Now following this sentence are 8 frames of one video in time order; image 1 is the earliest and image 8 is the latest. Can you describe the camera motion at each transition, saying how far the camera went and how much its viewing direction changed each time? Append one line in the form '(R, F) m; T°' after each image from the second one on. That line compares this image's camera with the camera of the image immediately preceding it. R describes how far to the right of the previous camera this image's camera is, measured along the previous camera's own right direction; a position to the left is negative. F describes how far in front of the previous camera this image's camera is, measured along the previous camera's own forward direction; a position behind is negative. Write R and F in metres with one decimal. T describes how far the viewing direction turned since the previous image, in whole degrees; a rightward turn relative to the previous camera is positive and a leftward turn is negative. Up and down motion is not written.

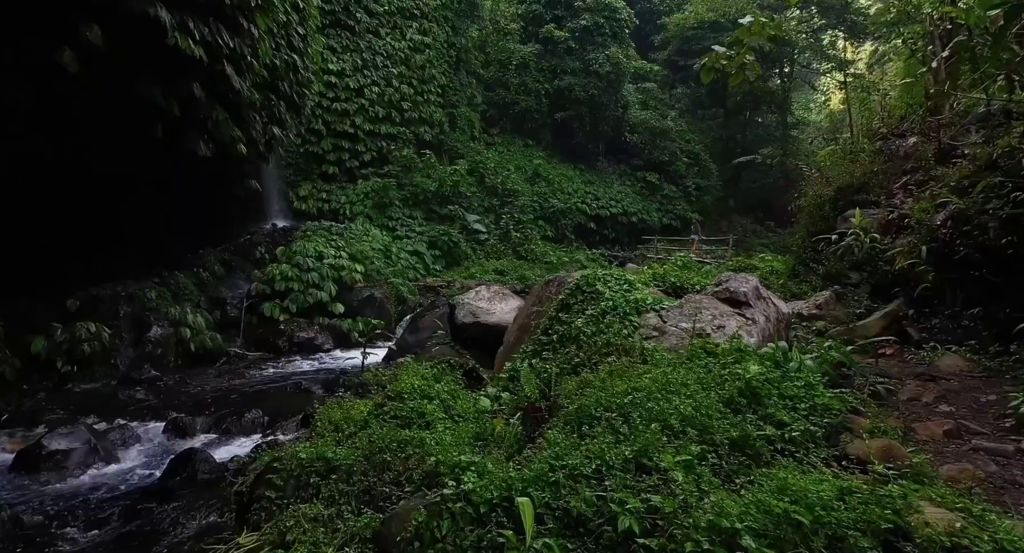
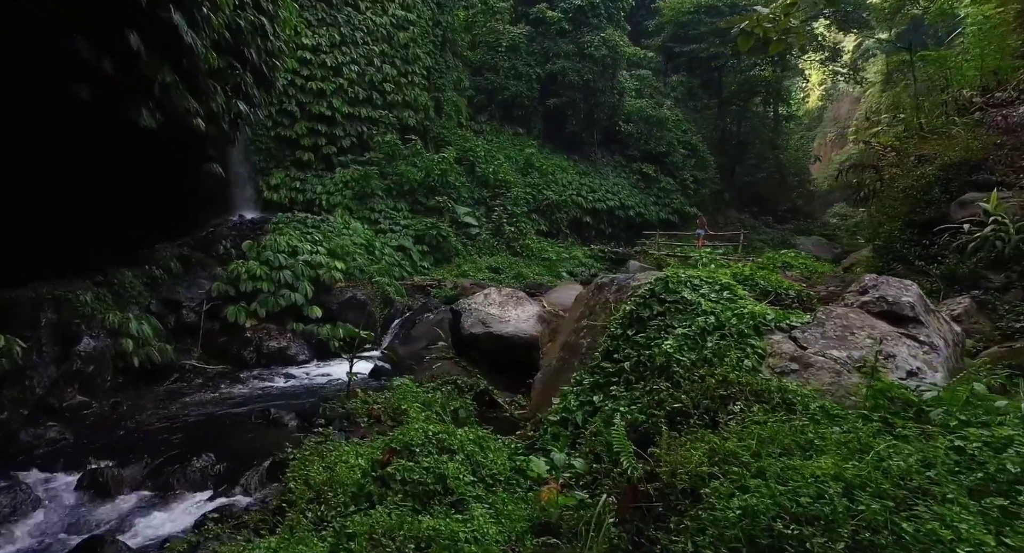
(-0.4, +1.2) m; +2°
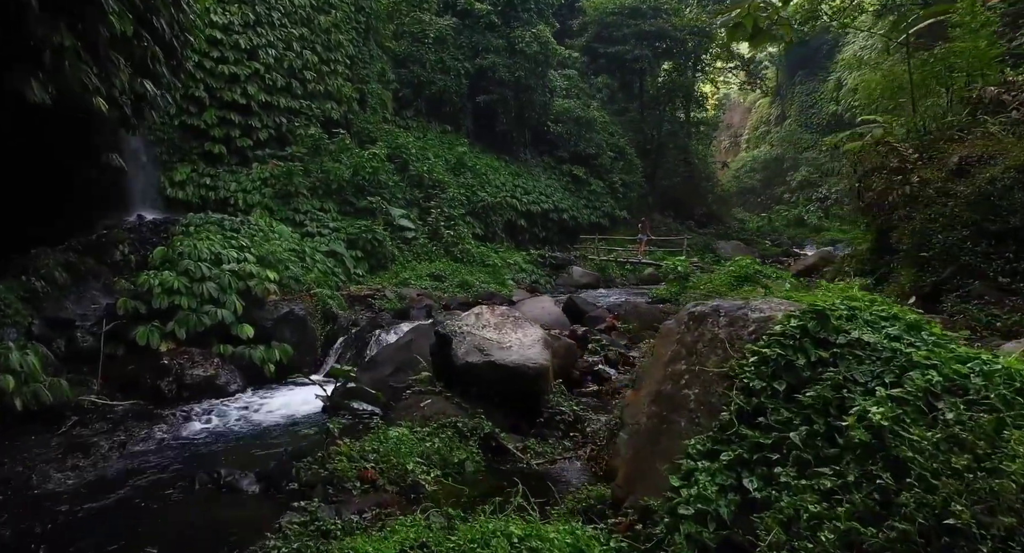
(-0.8, +0.9) m; +9°
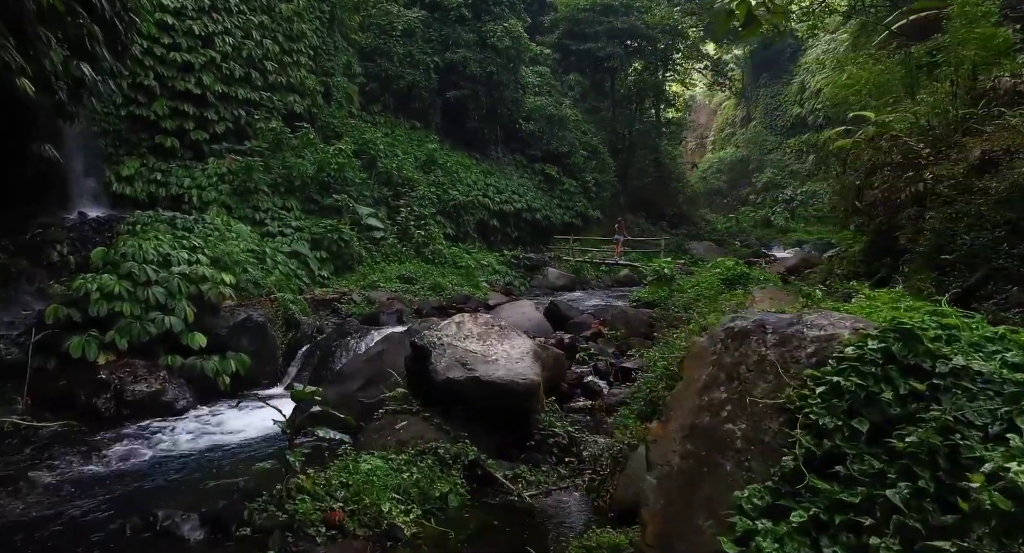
(-0.1, +0.5) m; +3°
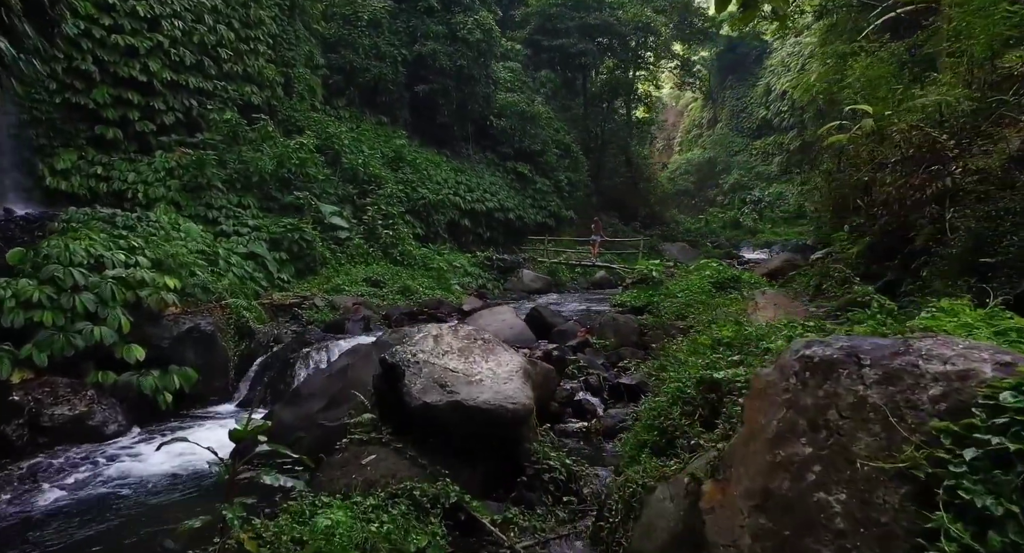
(-0.1, +0.6) m; +3°
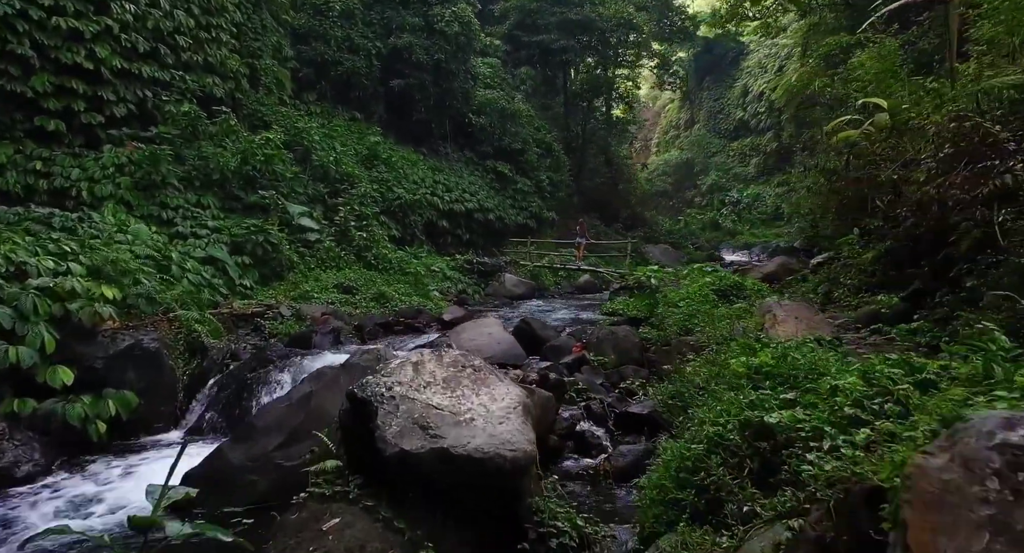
(-0.1, +0.7) m; +2°
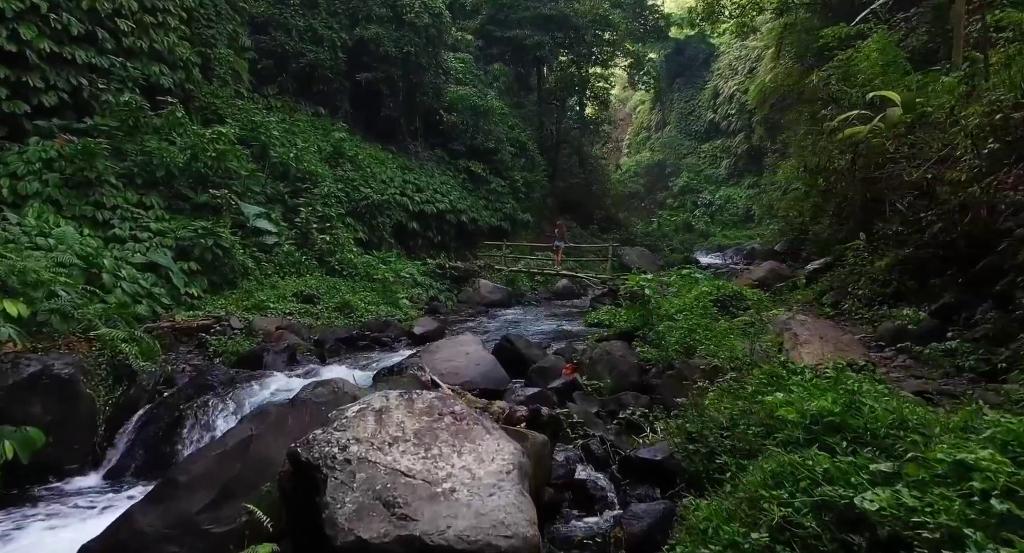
(-0.1, +0.8) m; +3°
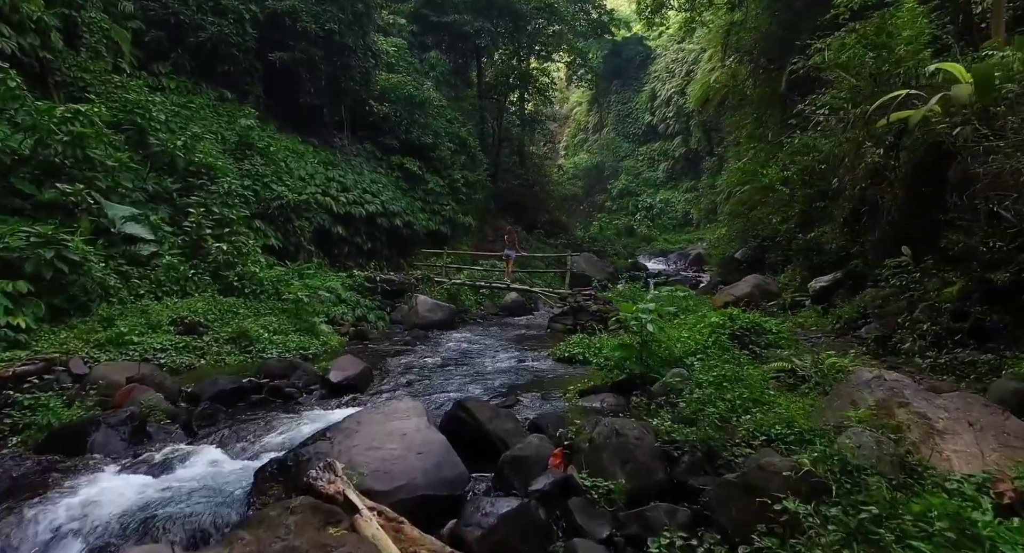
(-0.1, +1.8) m; +6°
